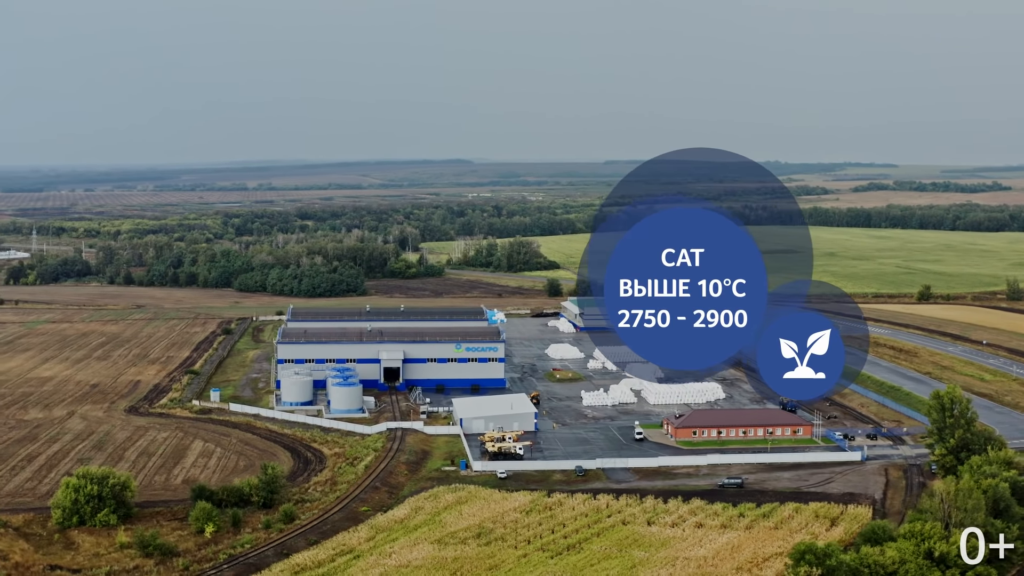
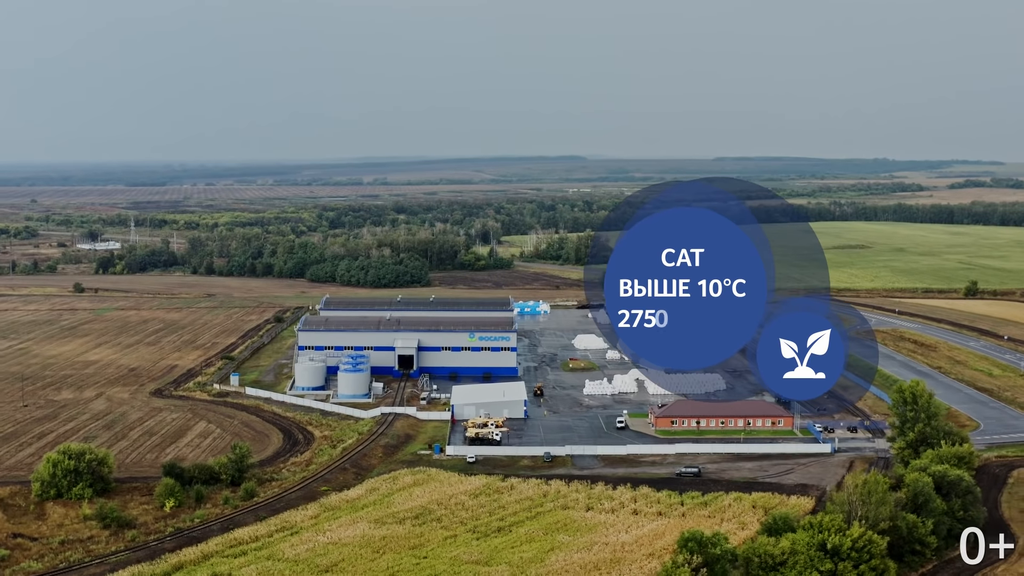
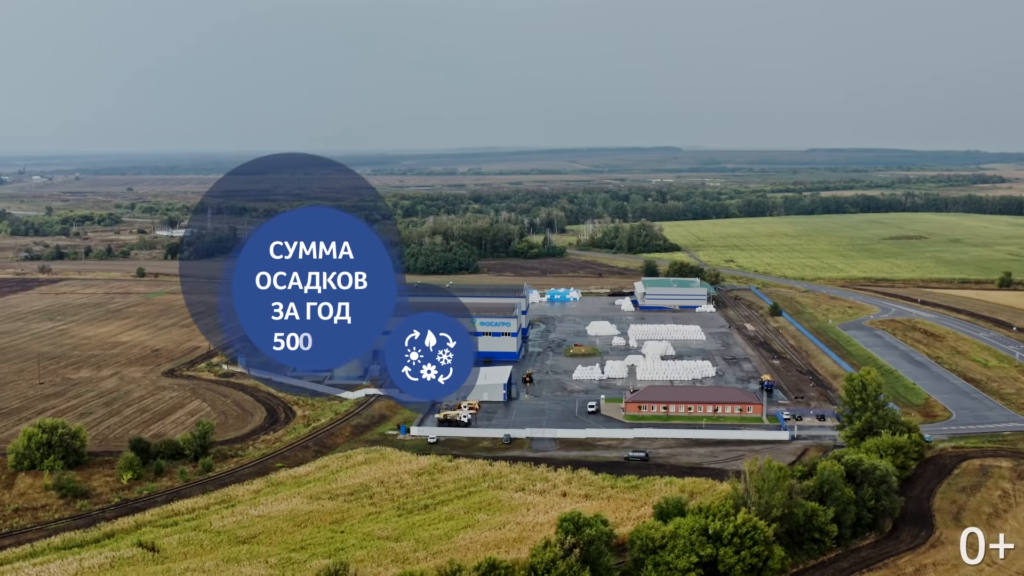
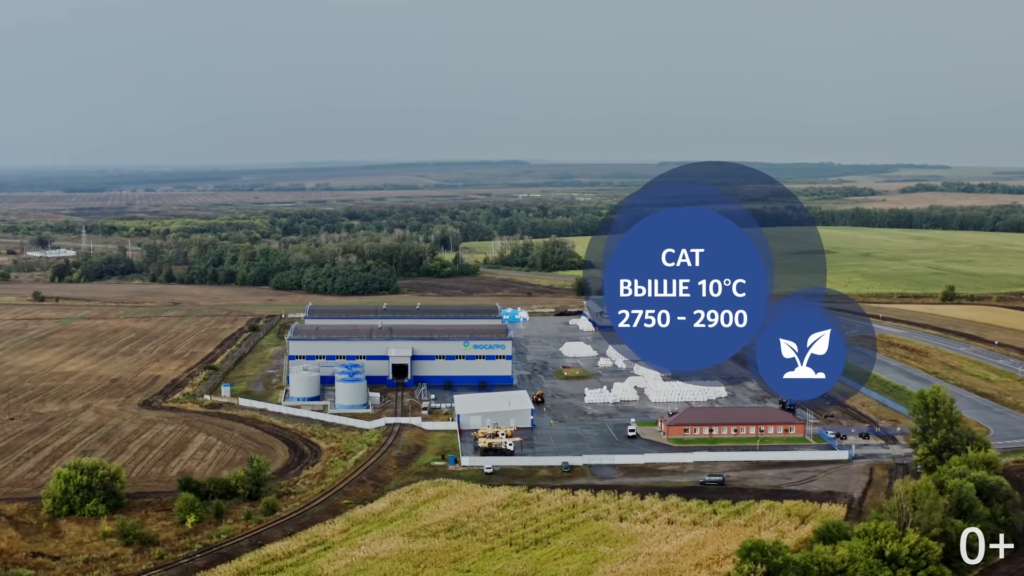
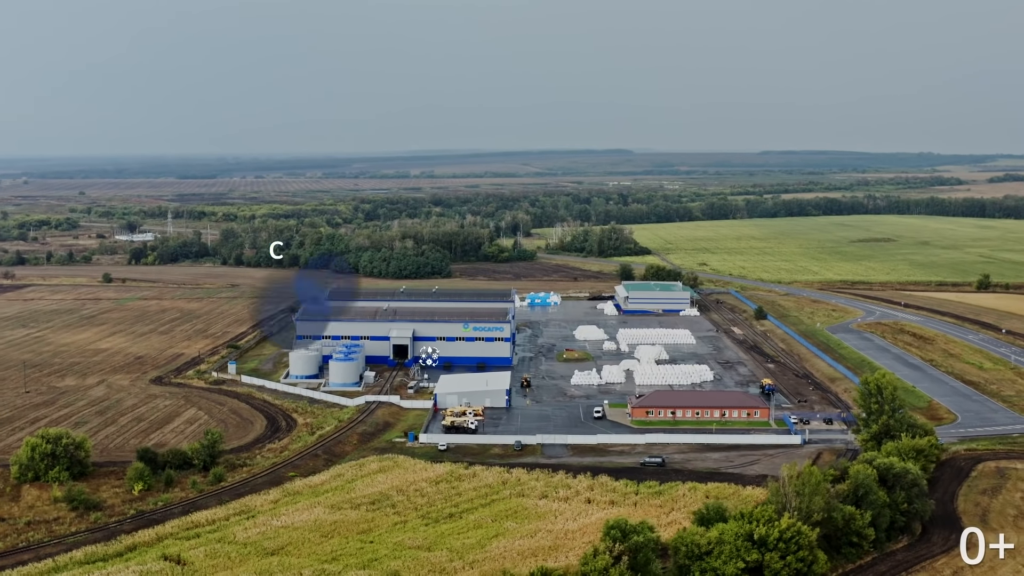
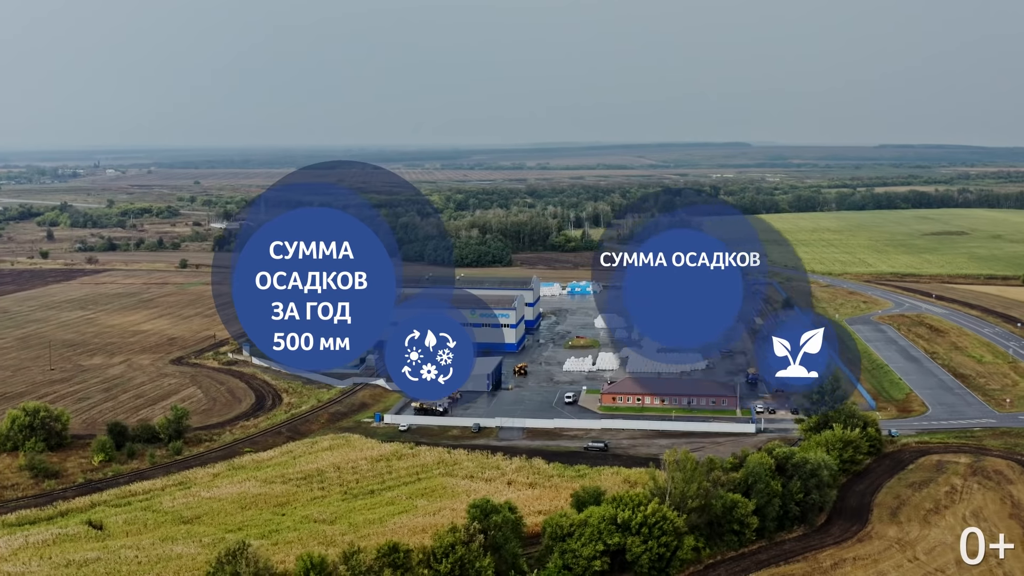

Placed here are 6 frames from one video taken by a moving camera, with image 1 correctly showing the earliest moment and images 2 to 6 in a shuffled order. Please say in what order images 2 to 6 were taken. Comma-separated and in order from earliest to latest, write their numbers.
4, 2, 5, 3, 6
